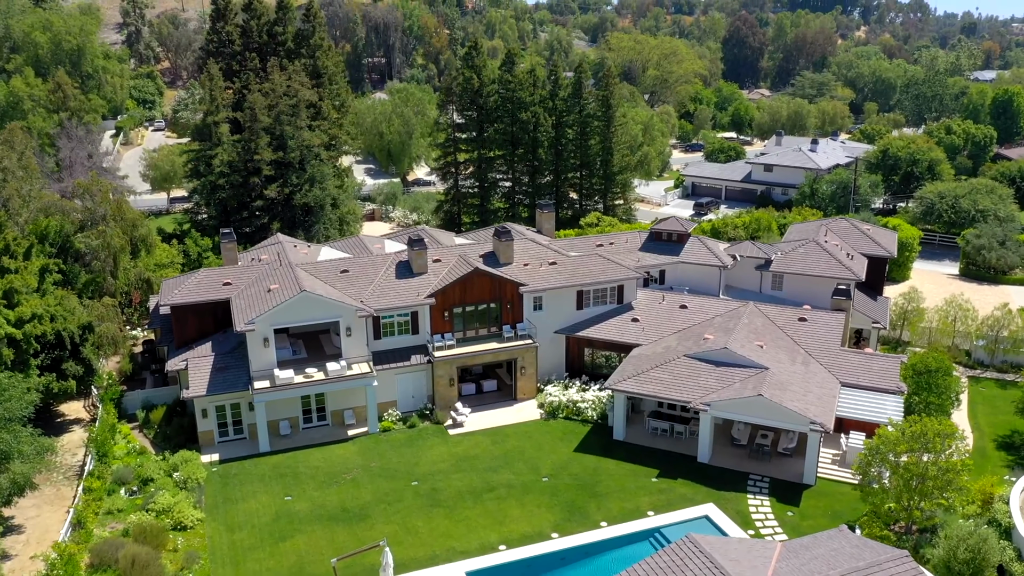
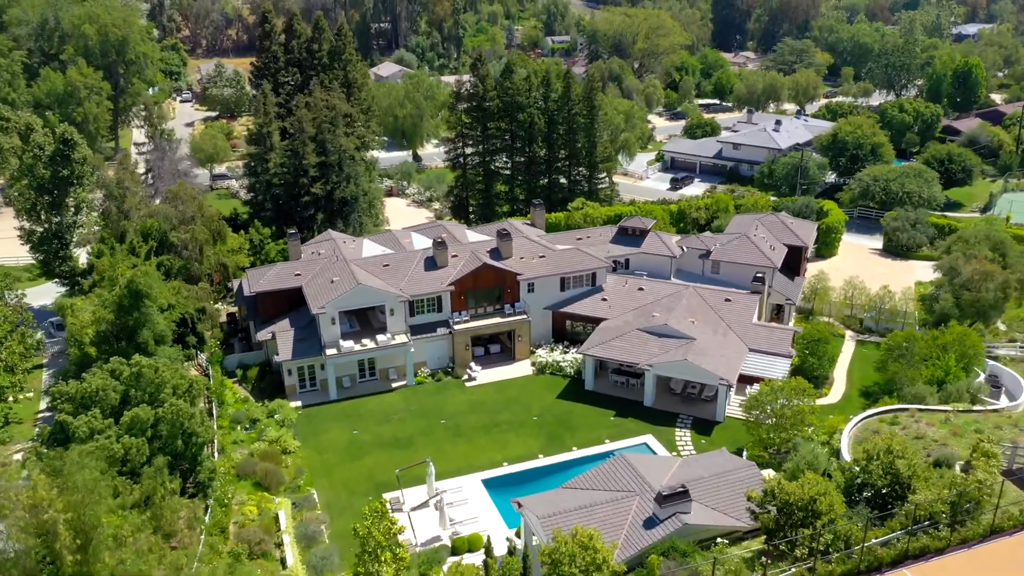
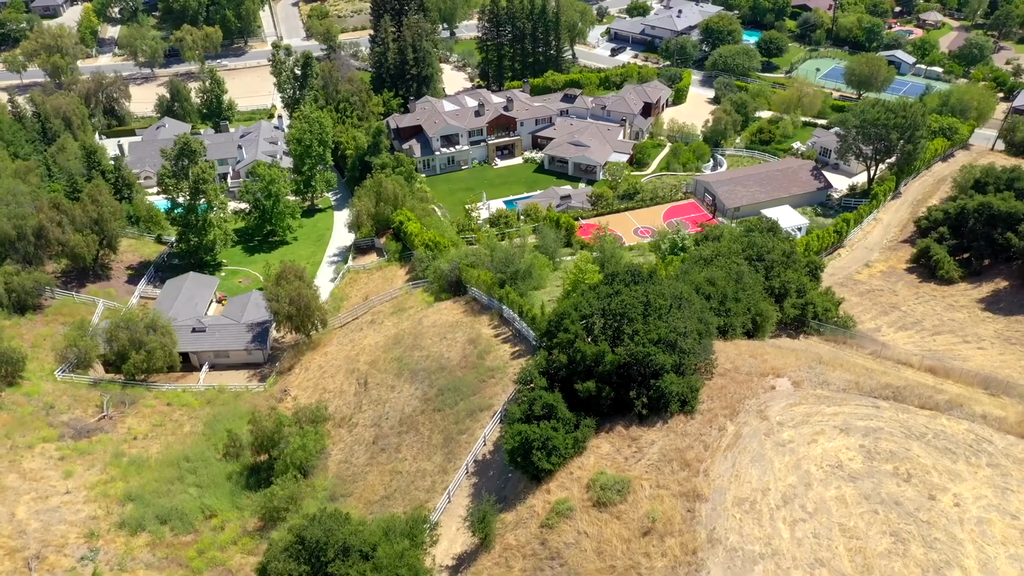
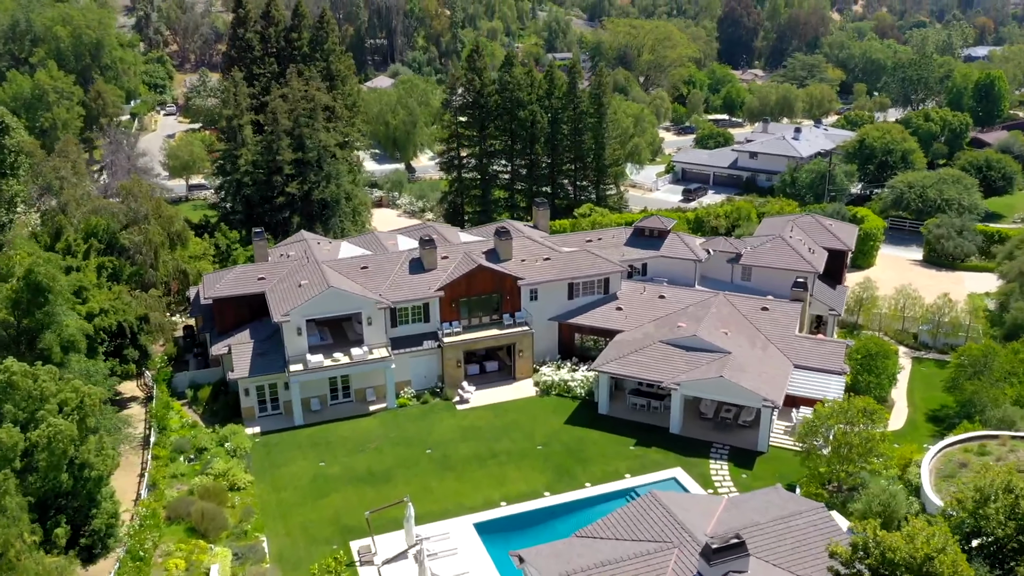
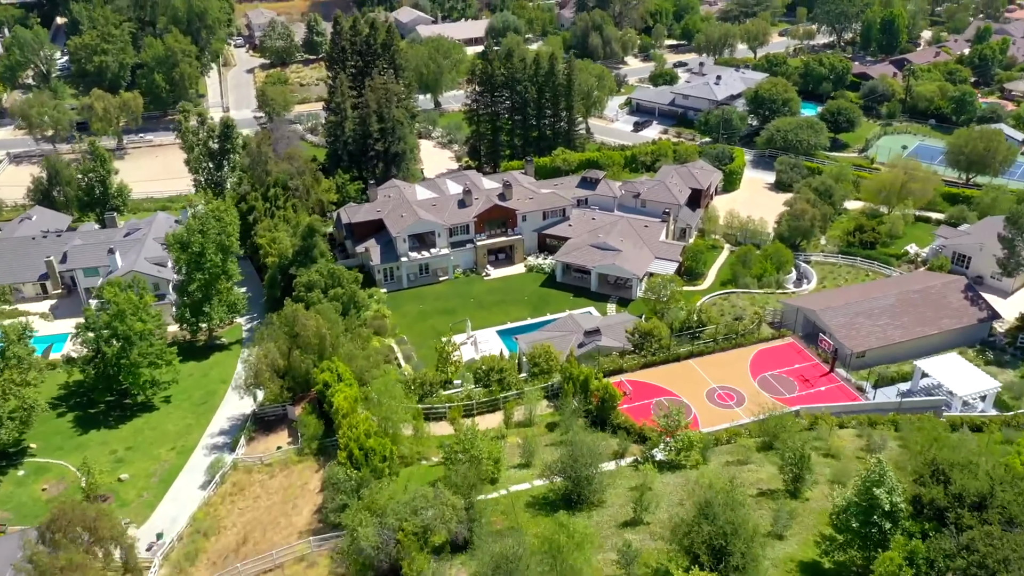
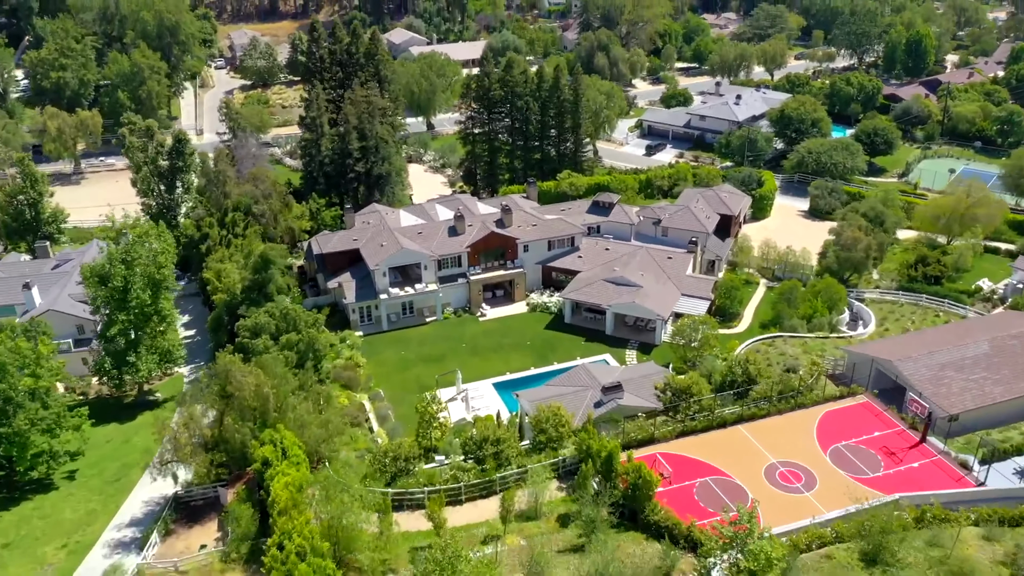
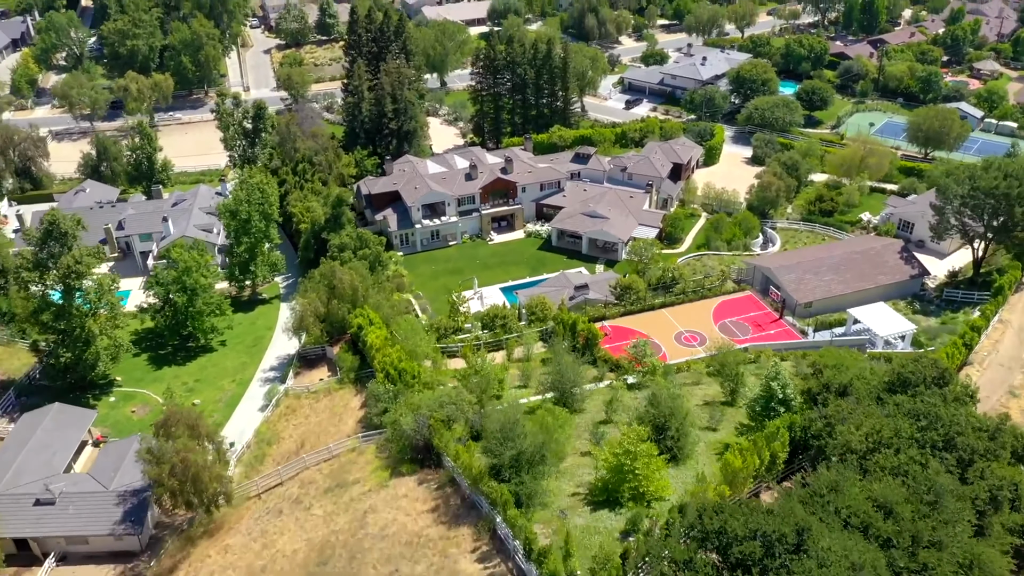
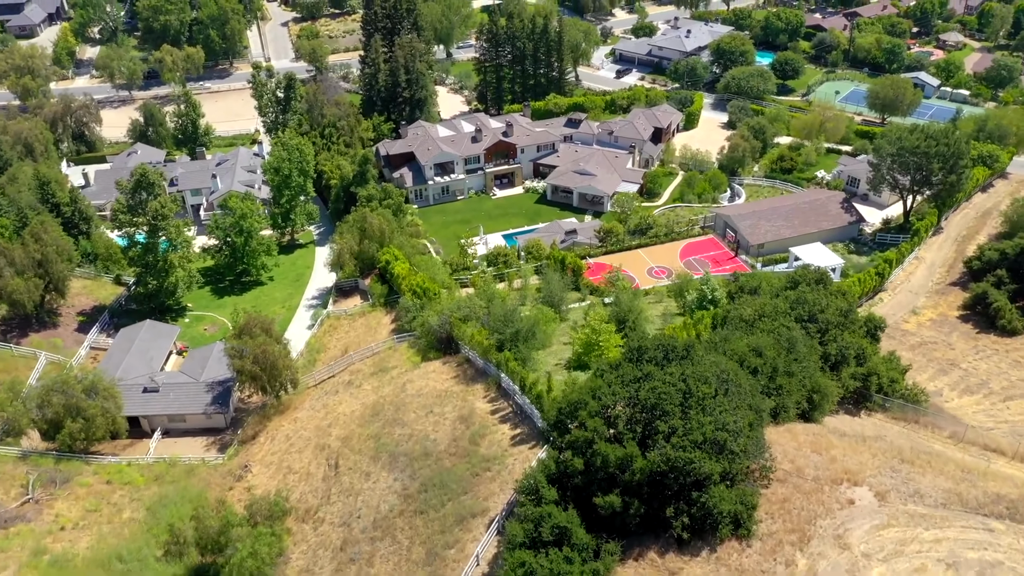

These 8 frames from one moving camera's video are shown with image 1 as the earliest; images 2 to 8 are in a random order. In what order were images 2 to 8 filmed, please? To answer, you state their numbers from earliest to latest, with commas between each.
4, 2, 6, 5, 7, 8, 3
